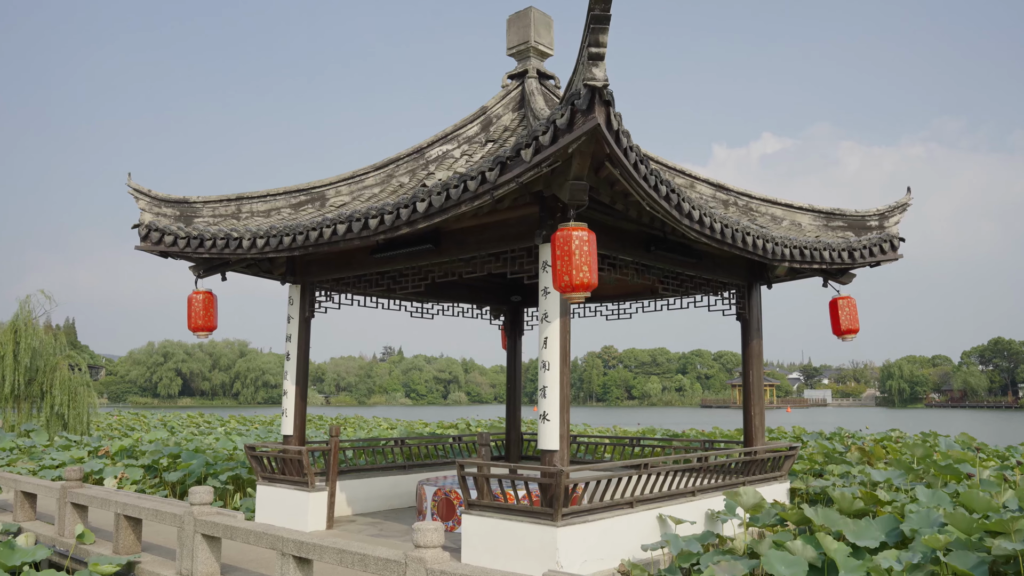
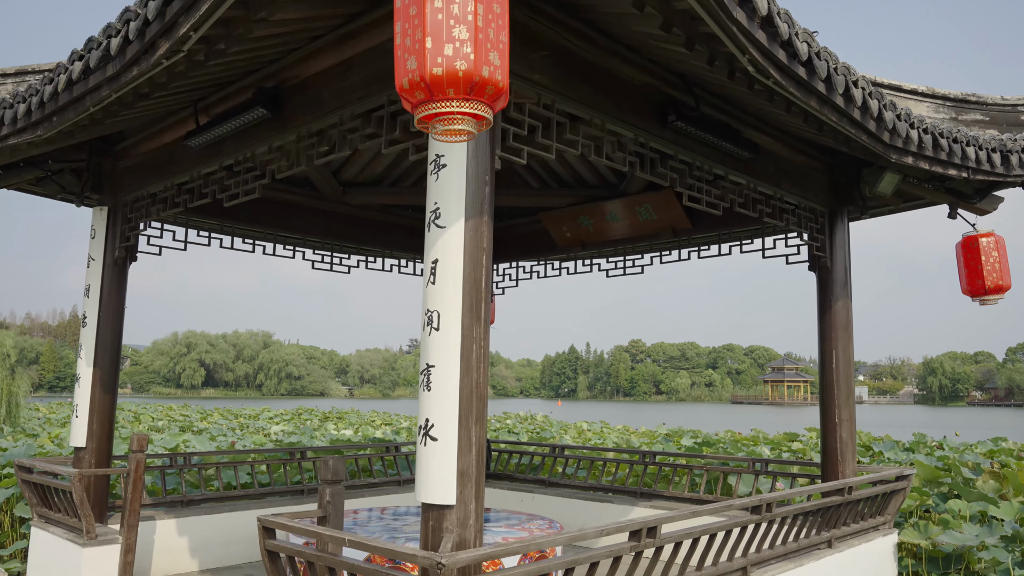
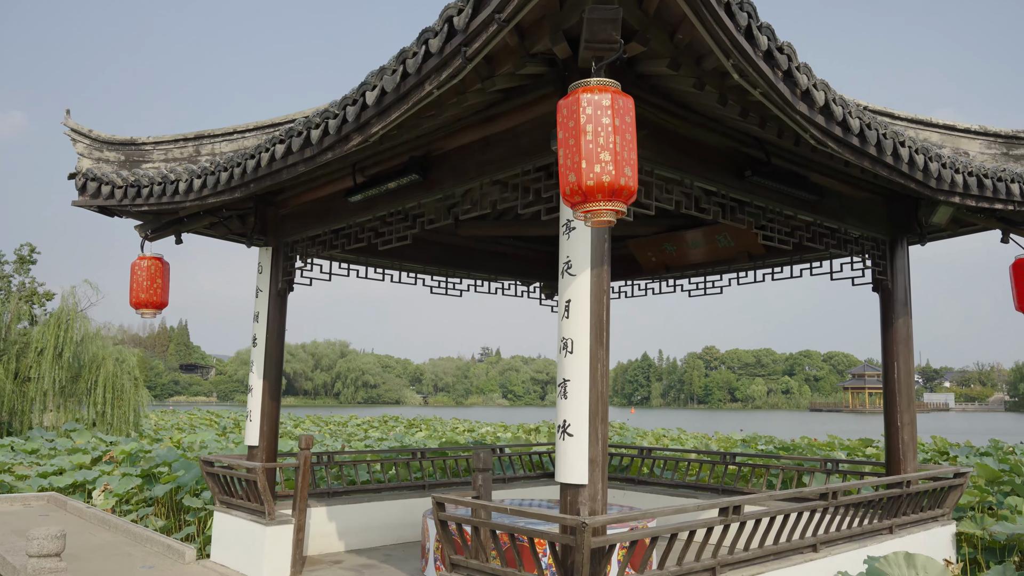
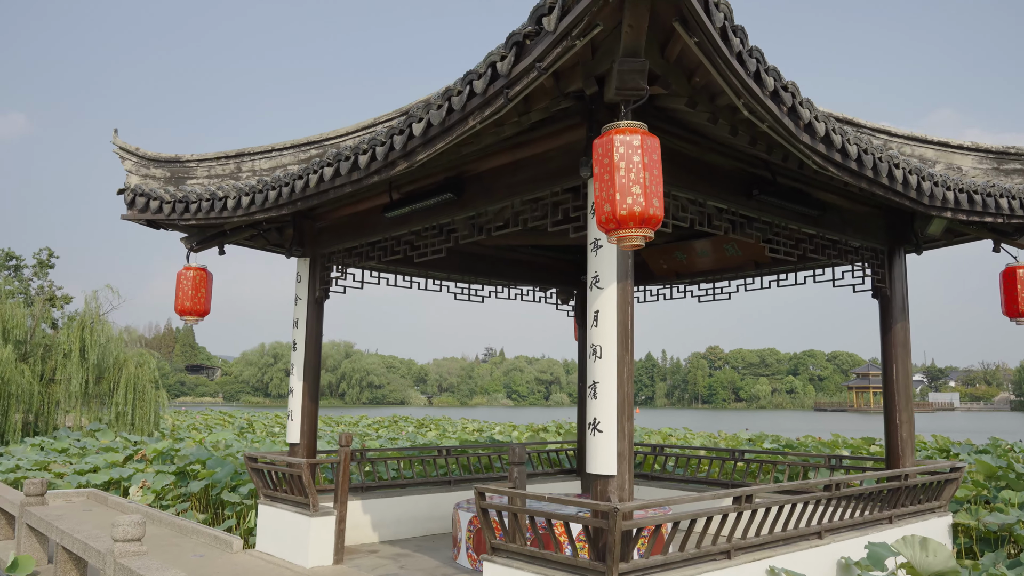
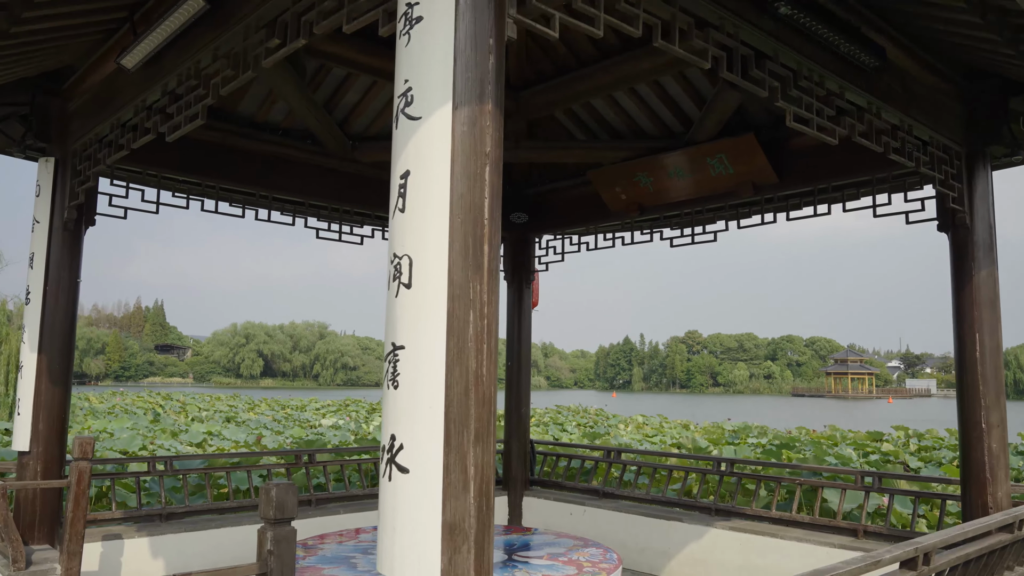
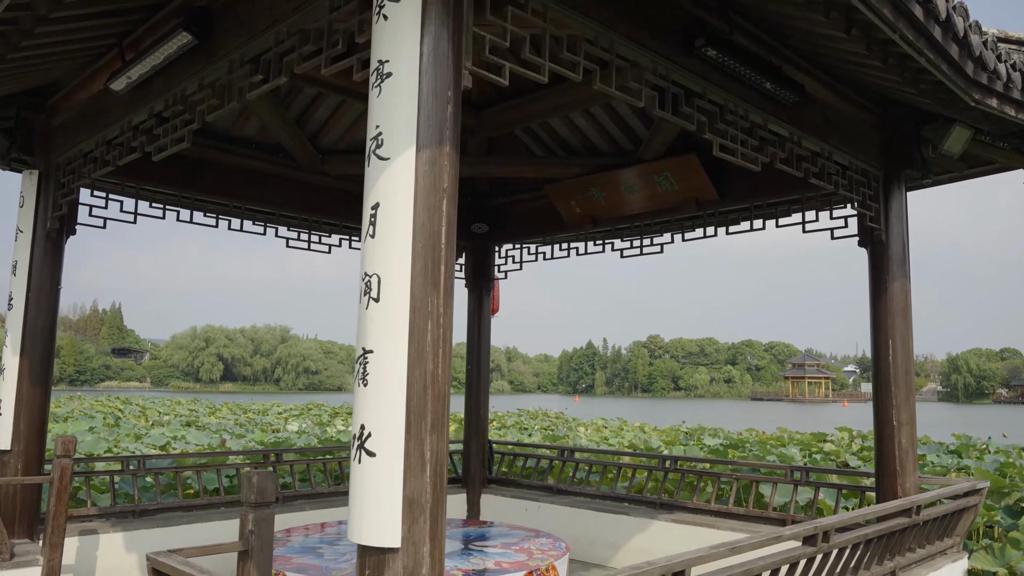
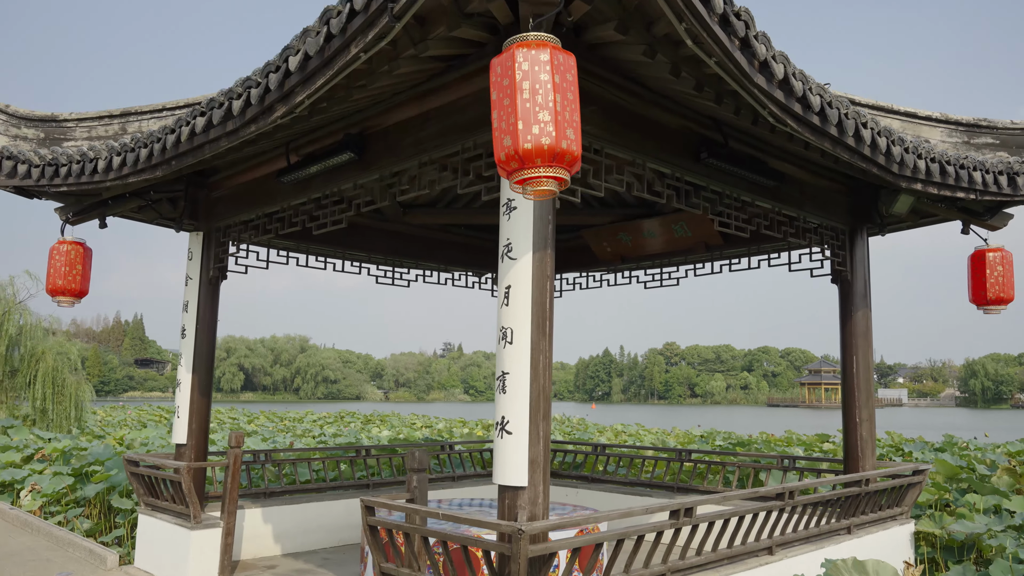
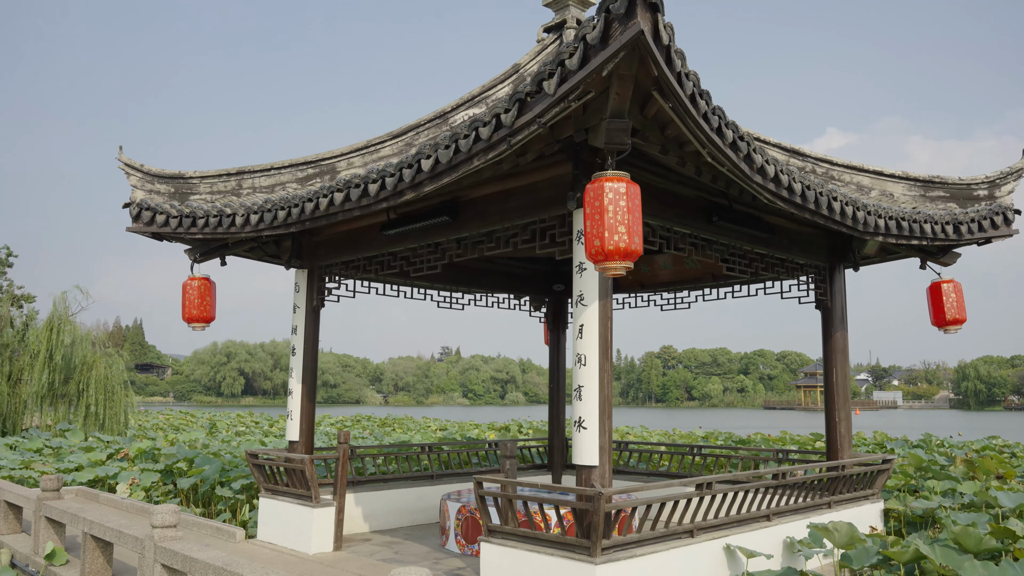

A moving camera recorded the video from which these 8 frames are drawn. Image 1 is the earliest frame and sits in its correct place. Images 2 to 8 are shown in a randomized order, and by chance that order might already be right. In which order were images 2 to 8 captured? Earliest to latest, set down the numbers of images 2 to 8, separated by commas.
8, 4, 3, 7, 2, 6, 5
